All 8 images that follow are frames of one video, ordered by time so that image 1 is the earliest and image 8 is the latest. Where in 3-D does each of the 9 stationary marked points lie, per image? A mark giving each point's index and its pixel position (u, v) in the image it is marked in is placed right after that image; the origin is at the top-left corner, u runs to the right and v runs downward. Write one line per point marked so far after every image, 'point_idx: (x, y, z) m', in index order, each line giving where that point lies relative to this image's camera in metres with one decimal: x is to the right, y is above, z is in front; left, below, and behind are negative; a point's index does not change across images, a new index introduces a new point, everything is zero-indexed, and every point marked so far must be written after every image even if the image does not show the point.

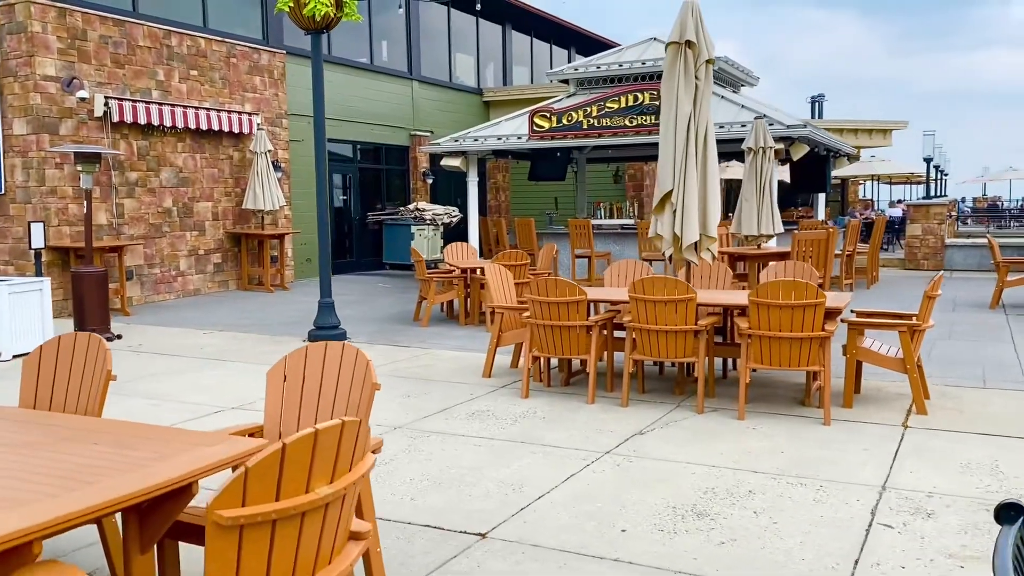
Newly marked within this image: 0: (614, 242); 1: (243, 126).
0: (+1.6, +0.7, +13.7) m
1: (-4.5, +2.7, +14.1) m
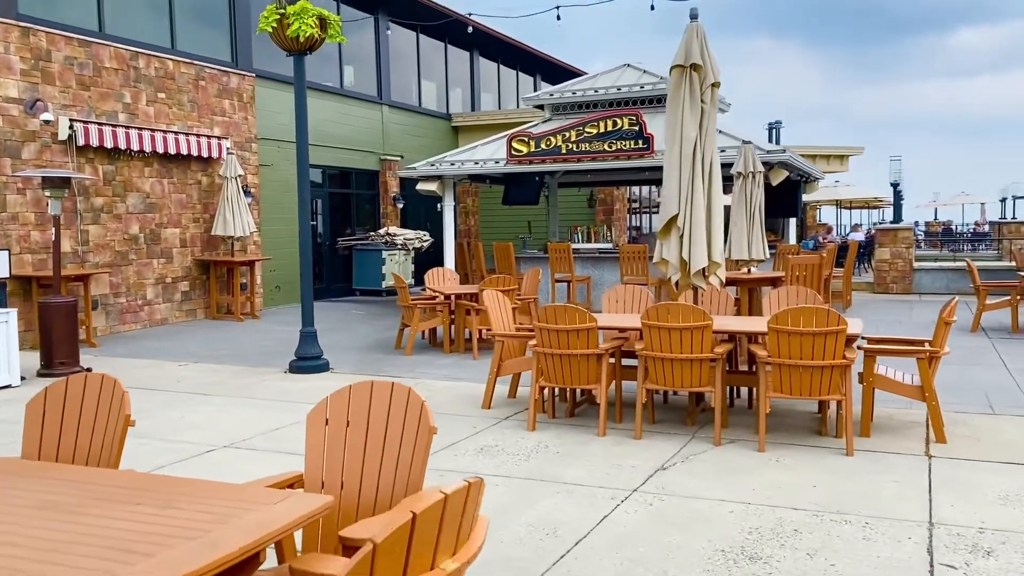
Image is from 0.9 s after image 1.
0: (+1.3, +0.3, +13.5) m
1: (-4.8, +2.2, +13.7) m
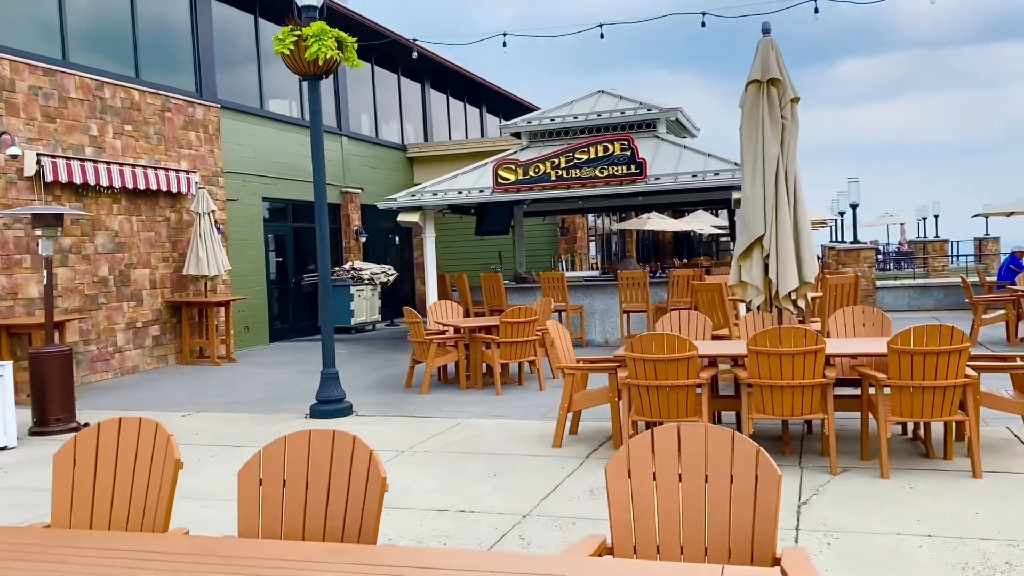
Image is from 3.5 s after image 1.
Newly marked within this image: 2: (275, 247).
0: (+1.1, -0.1, +13.3) m
1: (-5.0, +1.6, +12.9) m
2: (-4.5, +0.8, +16.0) m
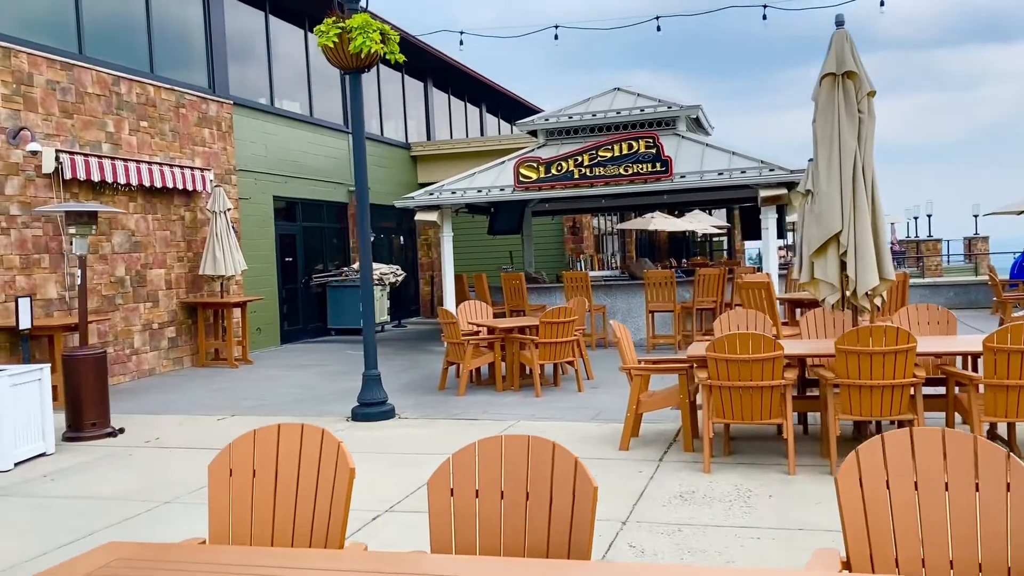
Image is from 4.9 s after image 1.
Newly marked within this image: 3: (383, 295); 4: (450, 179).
0: (+1.5, -0.1, +13.1) m
1: (-4.7, +1.6, +12.6) m
2: (-4.2, +0.8, +15.8) m
3: (-2.6, -0.1, +17.4) m
4: (-1.0, +1.8, +14.0) m
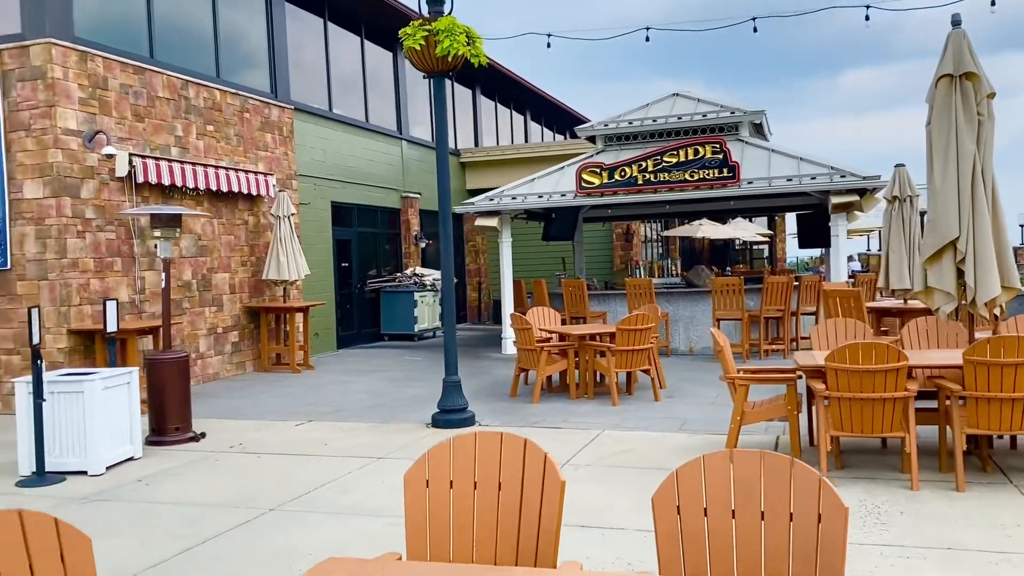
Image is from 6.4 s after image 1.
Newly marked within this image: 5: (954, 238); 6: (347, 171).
0: (+2.4, -0.2, +12.9) m
1: (-3.7, +1.5, +12.6) m
2: (-3.2, +0.7, +15.7) m
3: (-1.6, -0.3, +17.3) m
4: (0.0, +1.7, +13.9) m
5: (+3.0, +0.3, +5.8) m
6: (-3.1, +2.2, +15.7) m
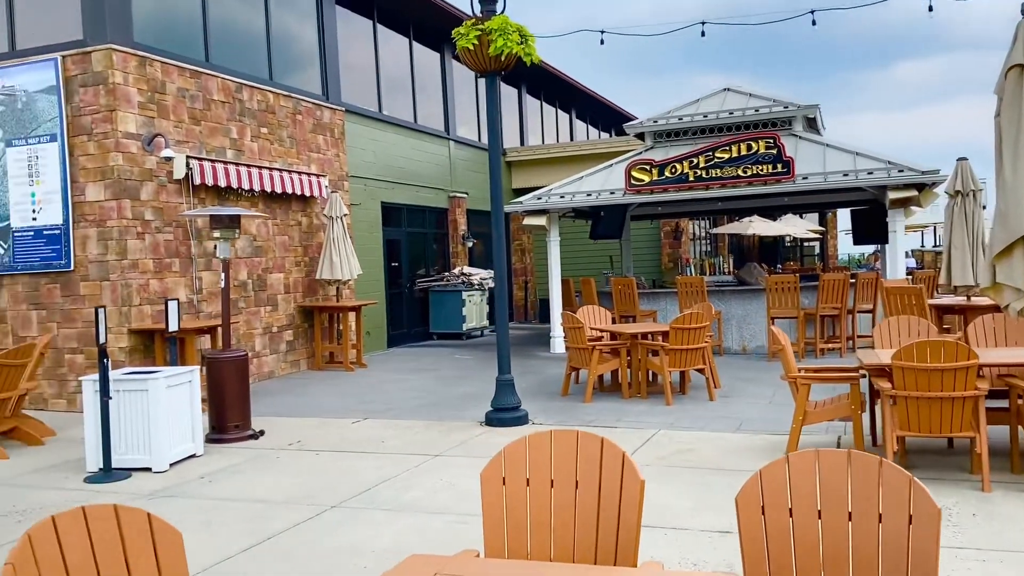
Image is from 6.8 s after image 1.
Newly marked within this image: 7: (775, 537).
0: (+3.2, -0.2, +12.8) m
1: (-3.0, +1.5, +12.8) m
2: (-2.3, +0.7, +15.9) m
3: (-0.6, -0.2, +17.3) m
4: (+0.7, +1.7, +13.8) m
5: (+3.4, +0.4, +5.6) m
6: (-2.2, +2.2, +15.9) m
7: (+0.8, -0.7, +2.5) m
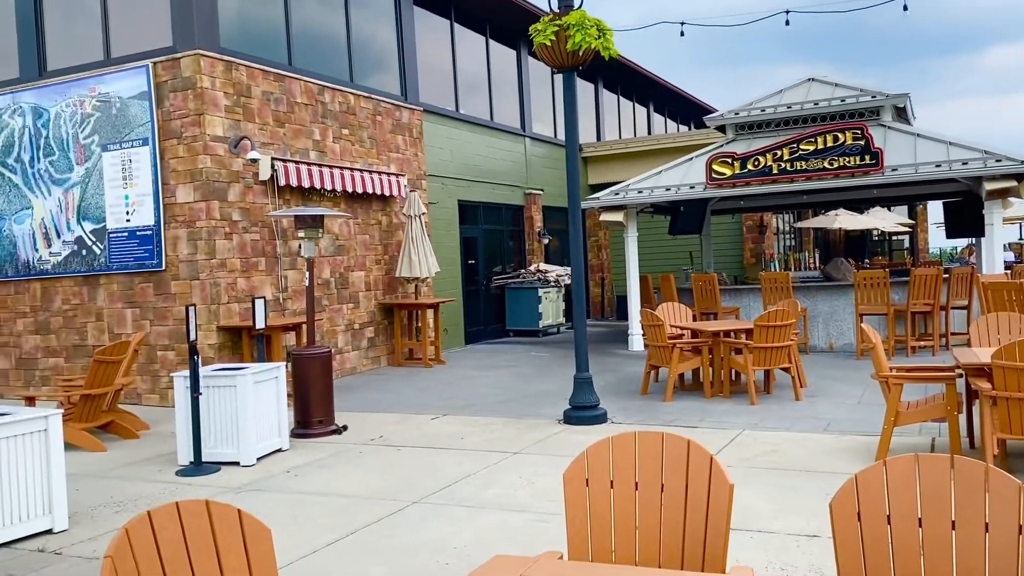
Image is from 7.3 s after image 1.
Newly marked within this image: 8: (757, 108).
0: (+4.3, -0.1, +12.4) m
1: (-1.8, +1.5, +13.0) m
2: (-0.8, +0.7, +16.0) m
3: (+1.0, -0.2, +17.3) m
4: (+2.0, +1.8, +13.7) m
5: (+3.9, +0.4, +5.2) m
6: (-0.7, +2.2, +16.0) m
7: (+1.0, -0.7, +2.4) m
8: (+3.9, +2.9, +13.6) m
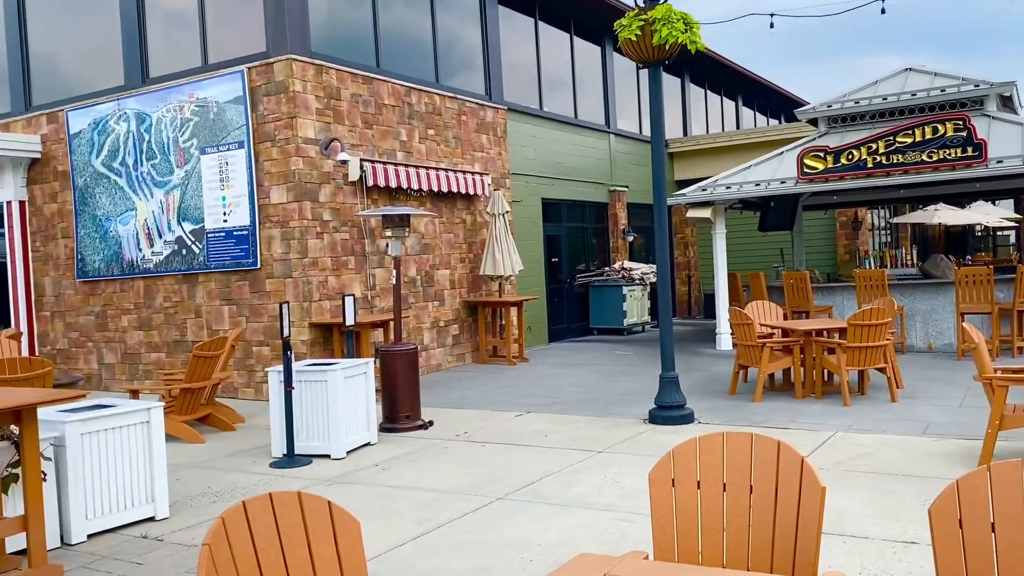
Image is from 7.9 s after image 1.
0: (+5.5, -0.1, +11.9) m
1: (-0.6, +1.6, +13.1) m
2: (+0.7, +0.8, +16.0) m
3: (+2.7, -0.1, +17.1) m
4: (+3.3, +1.8, +13.4) m
5: (+4.4, +0.4, +4.8) m
6: (+0.8, +2.3, +16.0) m
7: (+1.3, -0.7, +2.3) m
8: (+5.3, +2.9, +13.2) m
